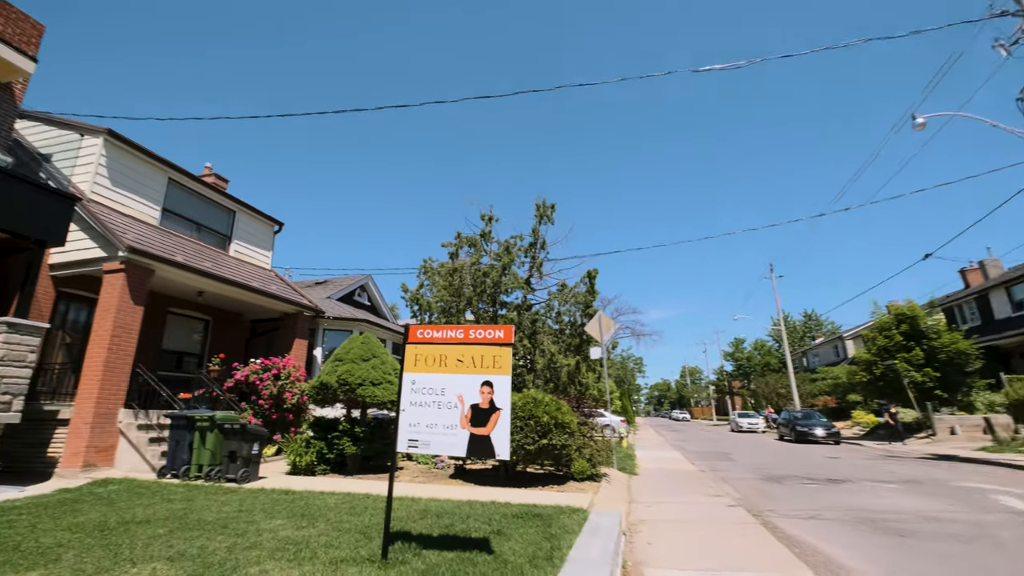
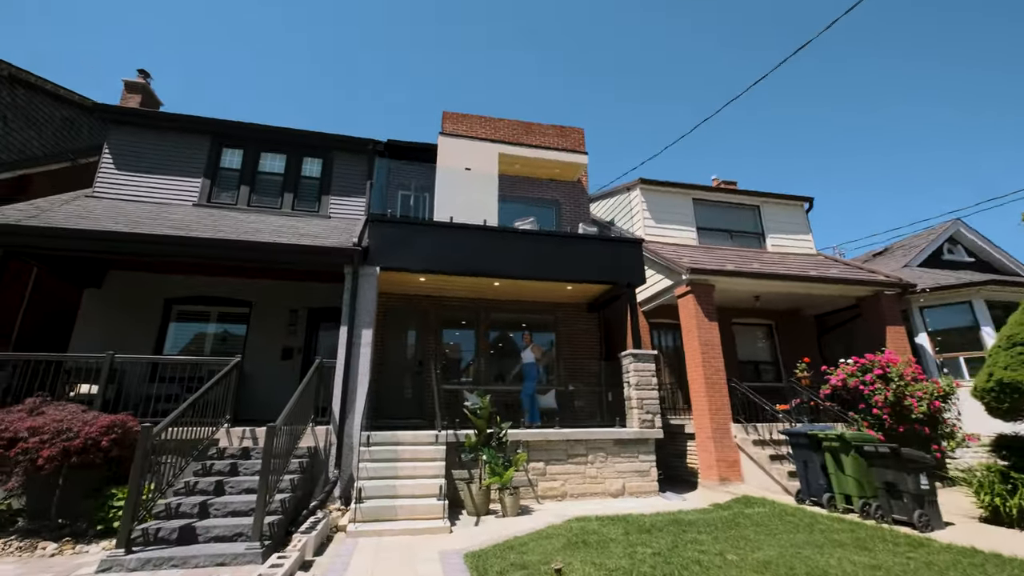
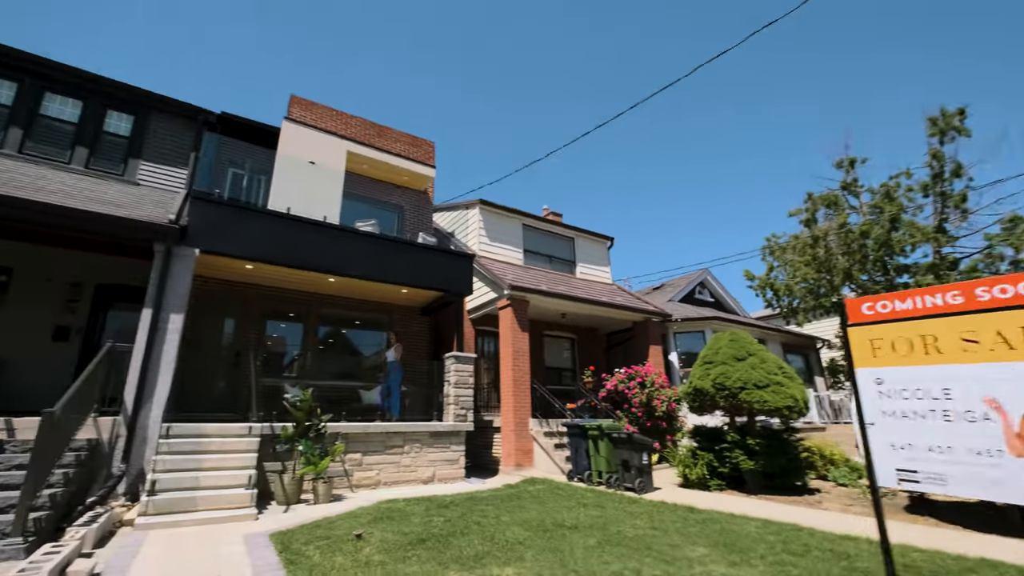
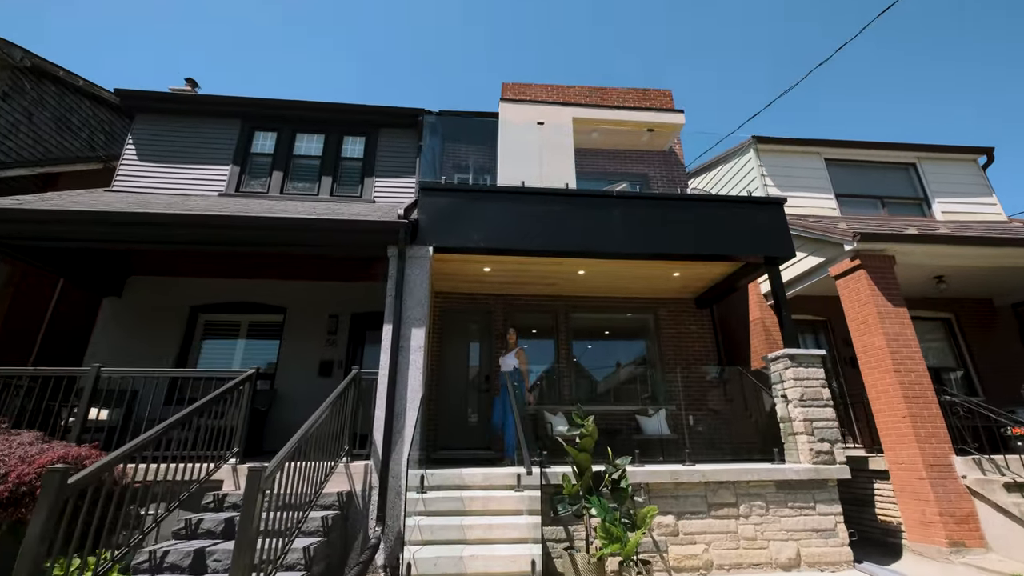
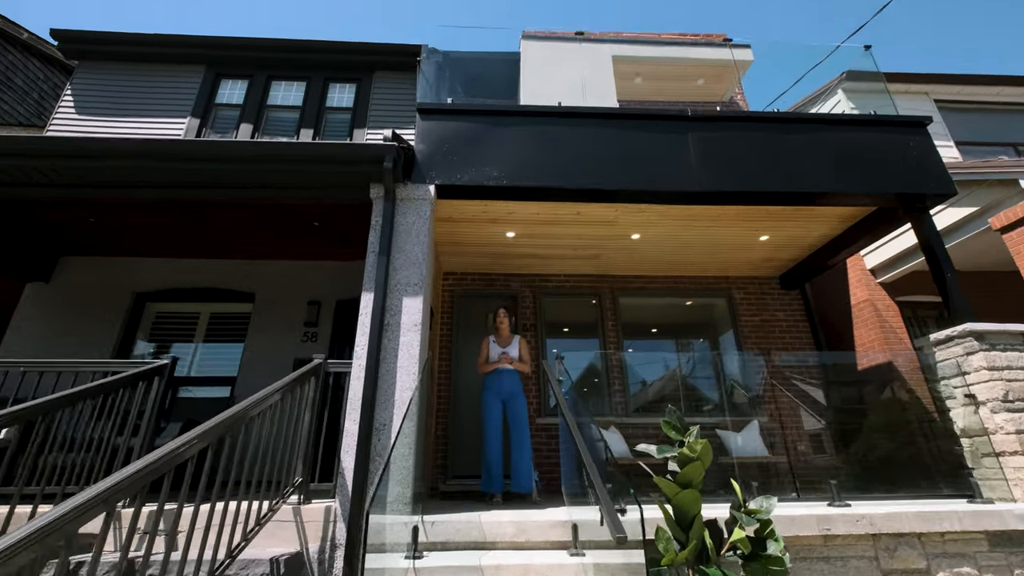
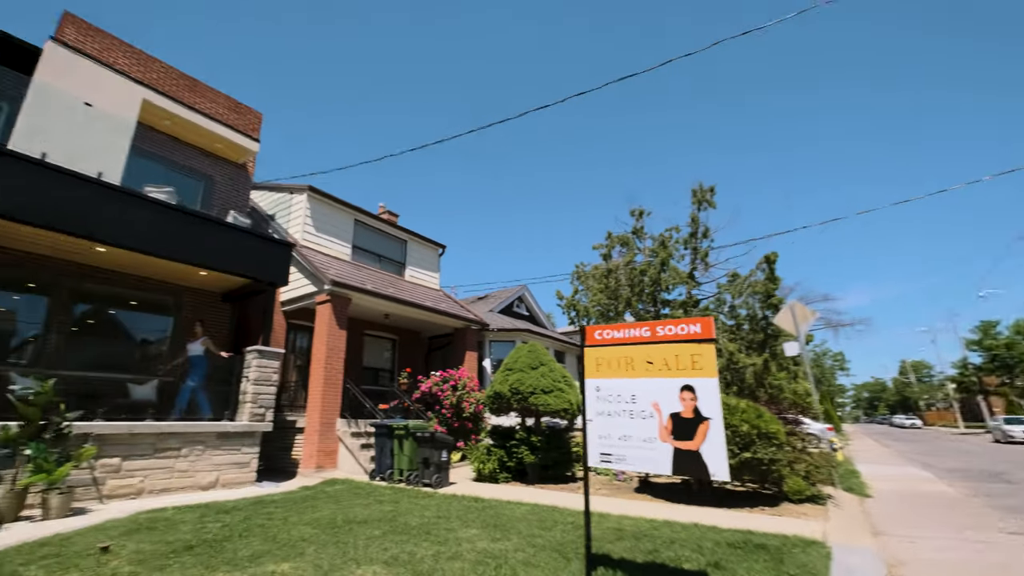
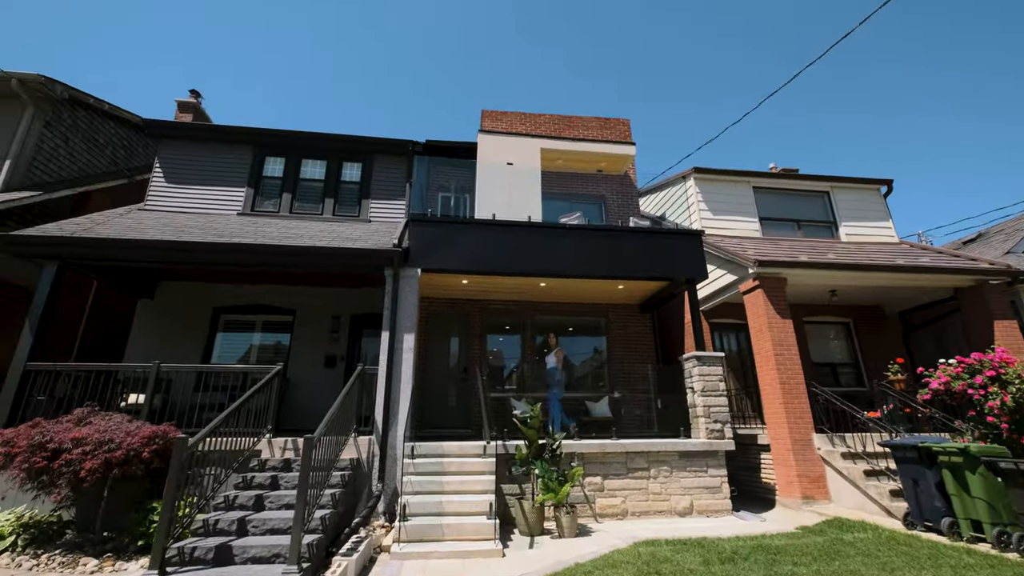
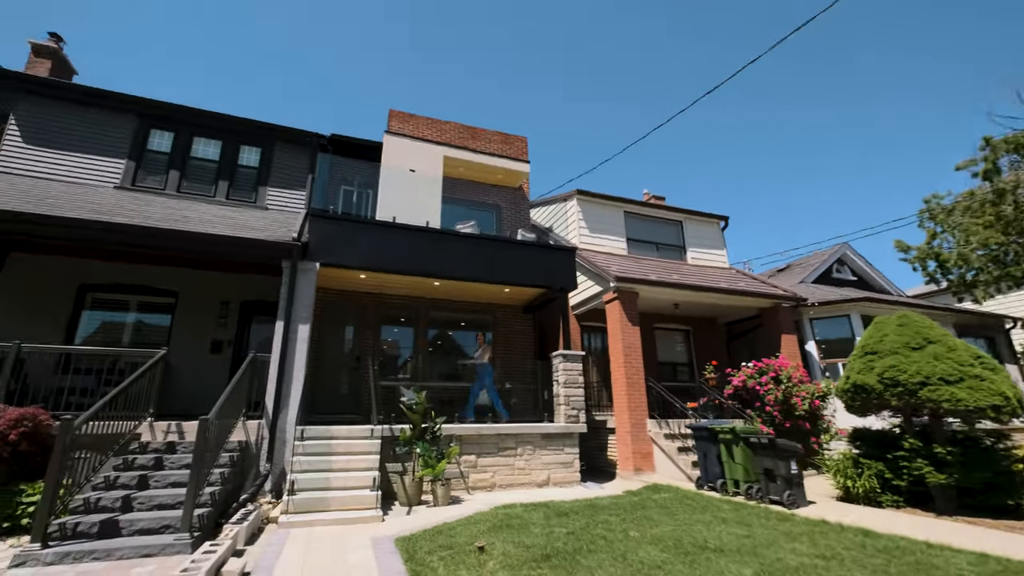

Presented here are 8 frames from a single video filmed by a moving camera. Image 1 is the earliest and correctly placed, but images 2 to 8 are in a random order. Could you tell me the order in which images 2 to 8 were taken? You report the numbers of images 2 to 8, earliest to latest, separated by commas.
6, 3, 8, 2, 7, 4, 5
